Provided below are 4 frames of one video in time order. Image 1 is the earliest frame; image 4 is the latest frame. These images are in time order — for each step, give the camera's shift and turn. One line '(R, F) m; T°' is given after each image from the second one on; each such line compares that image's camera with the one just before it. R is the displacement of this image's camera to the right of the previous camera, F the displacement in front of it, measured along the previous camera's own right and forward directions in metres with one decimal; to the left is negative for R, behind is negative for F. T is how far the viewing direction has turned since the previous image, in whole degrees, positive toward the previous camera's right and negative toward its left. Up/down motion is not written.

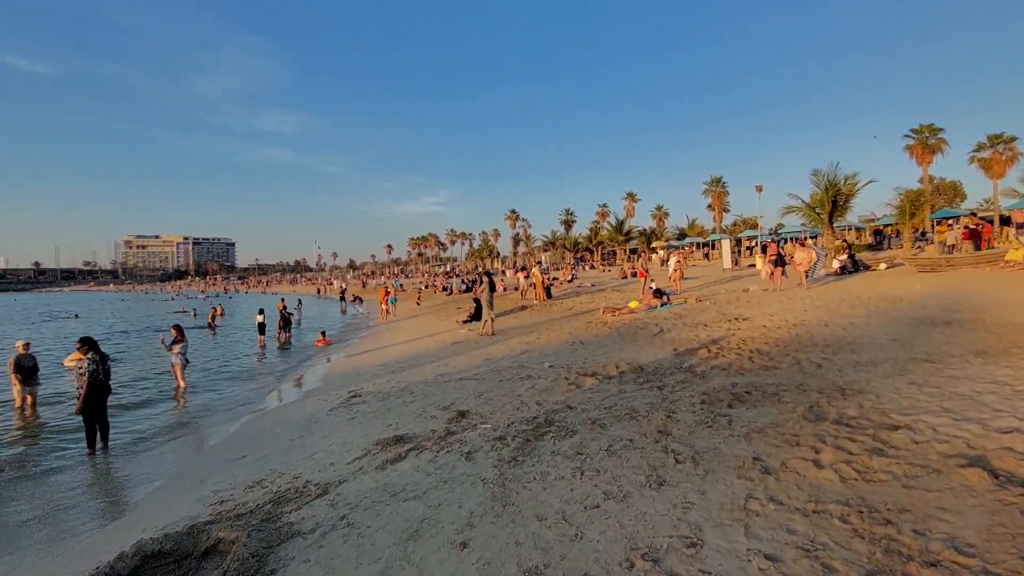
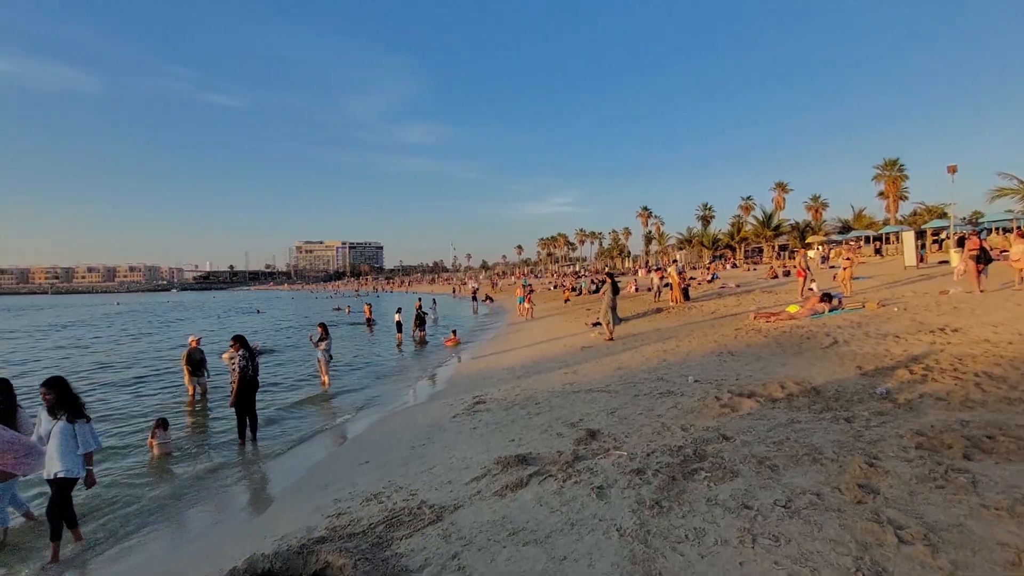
(-0.1, +0.8) m; -14°
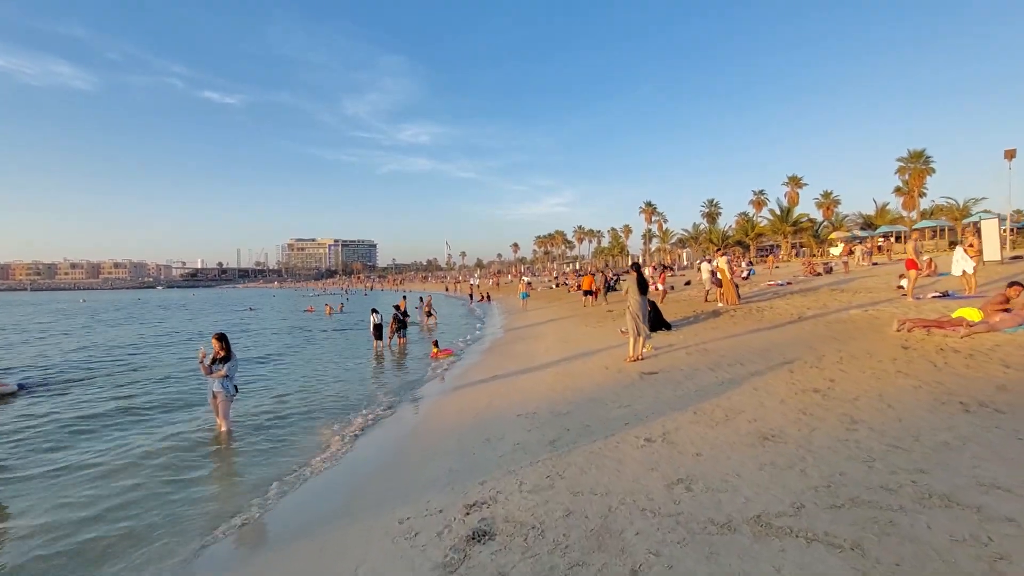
(-0.4, +5.2) m; +1°
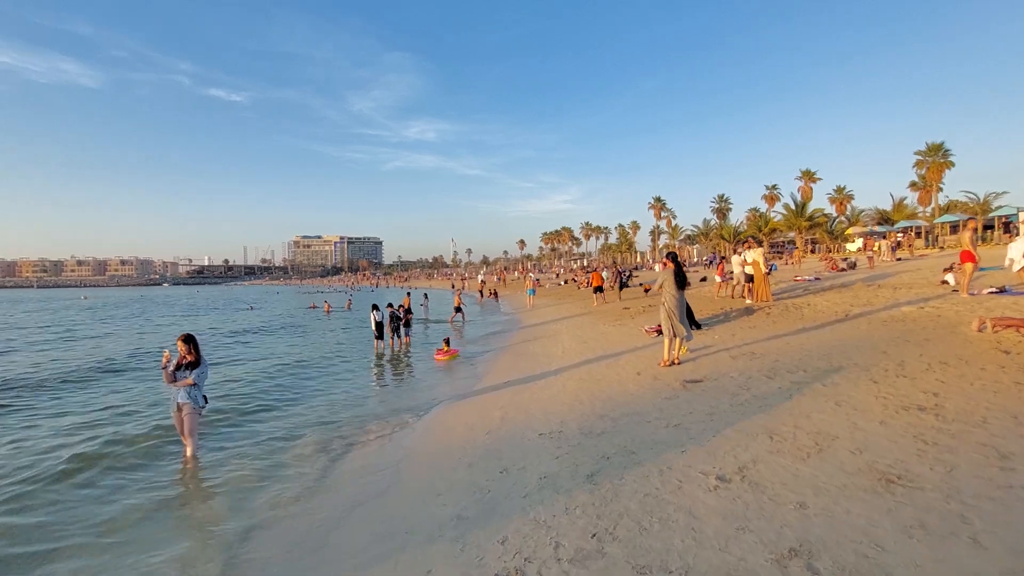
(-0.2, +1.3) m; -1°
